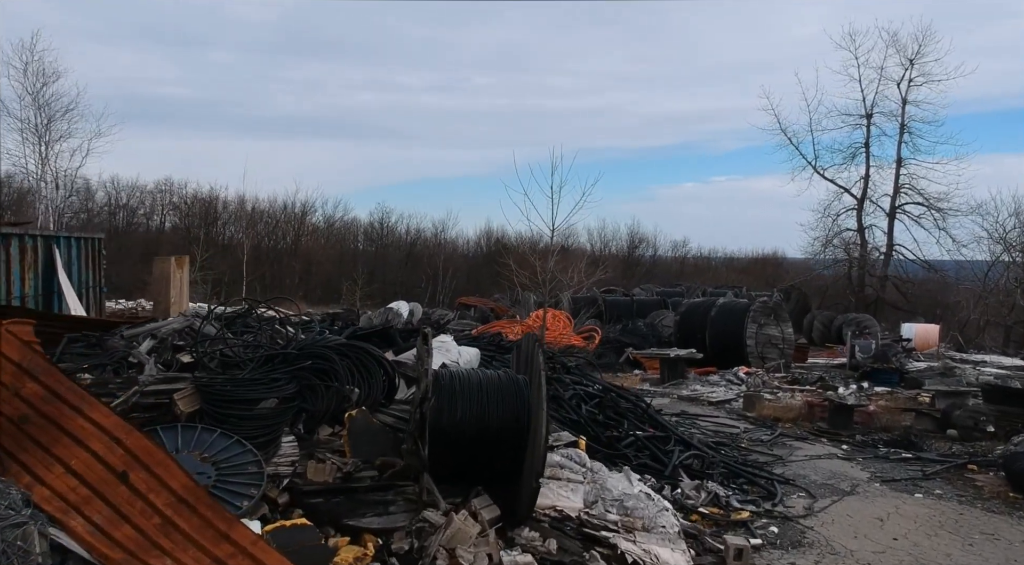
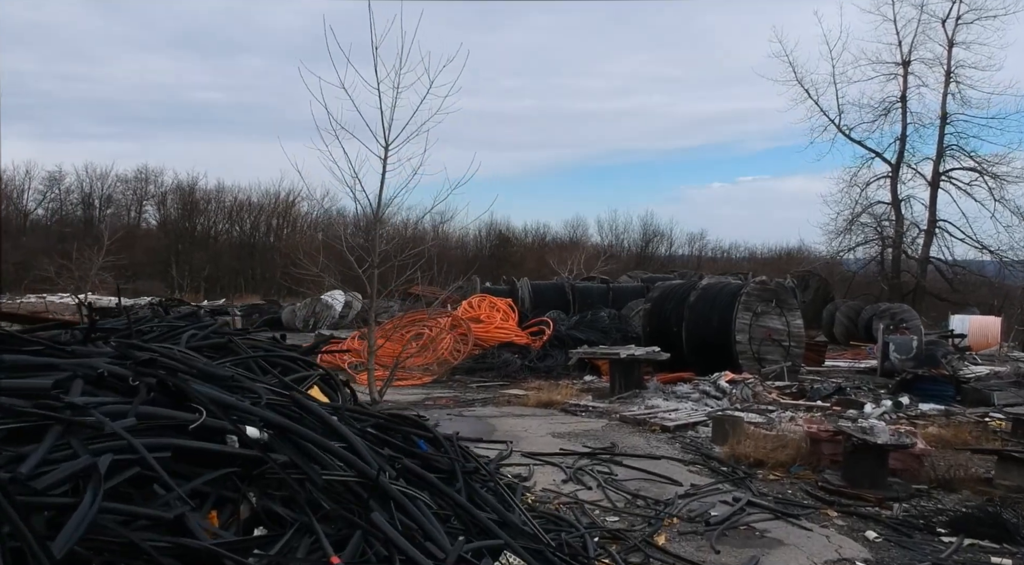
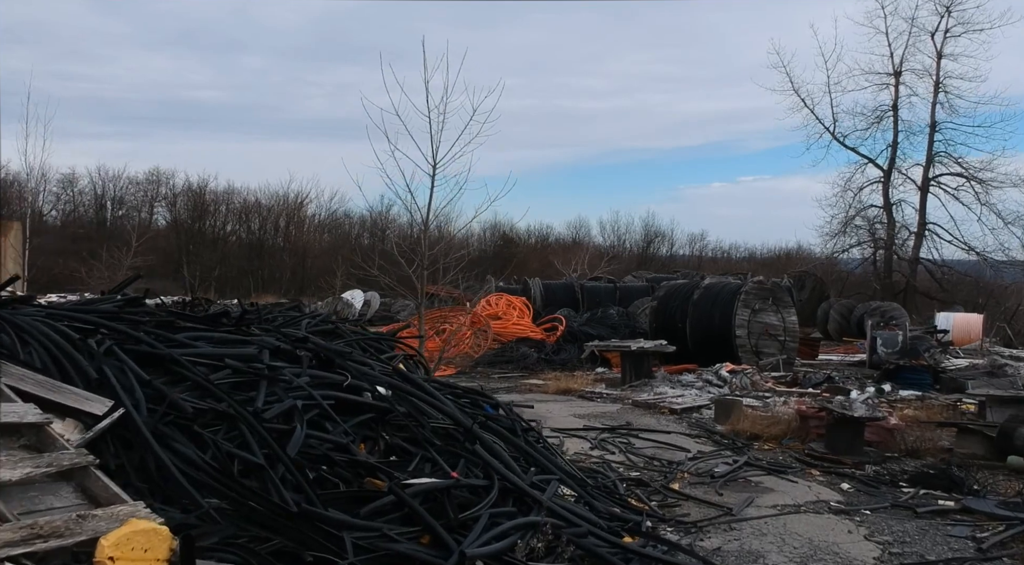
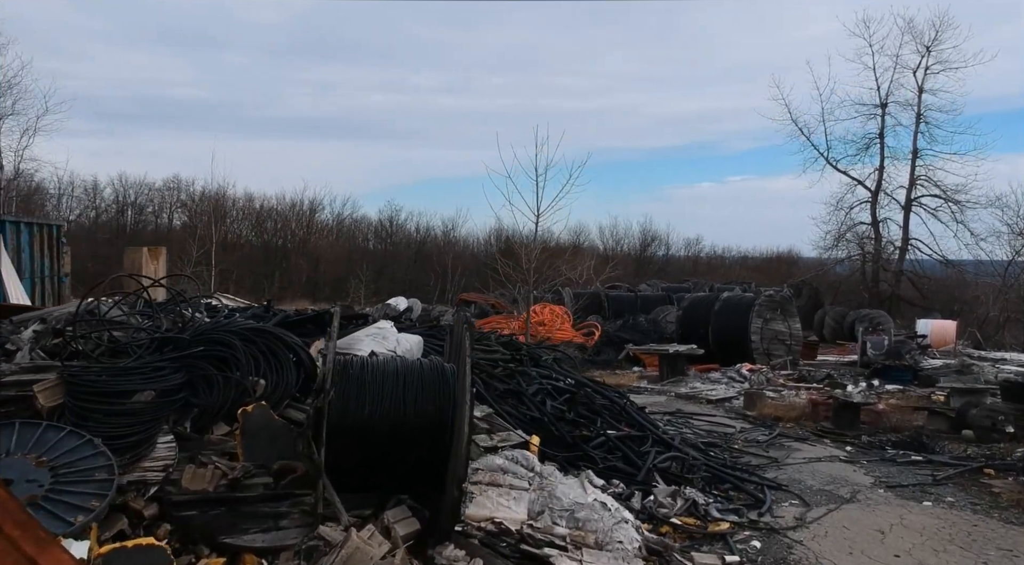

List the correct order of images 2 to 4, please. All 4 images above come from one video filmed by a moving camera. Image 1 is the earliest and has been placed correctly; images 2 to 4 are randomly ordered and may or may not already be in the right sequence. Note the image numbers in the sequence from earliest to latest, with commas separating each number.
4, 3, 2
